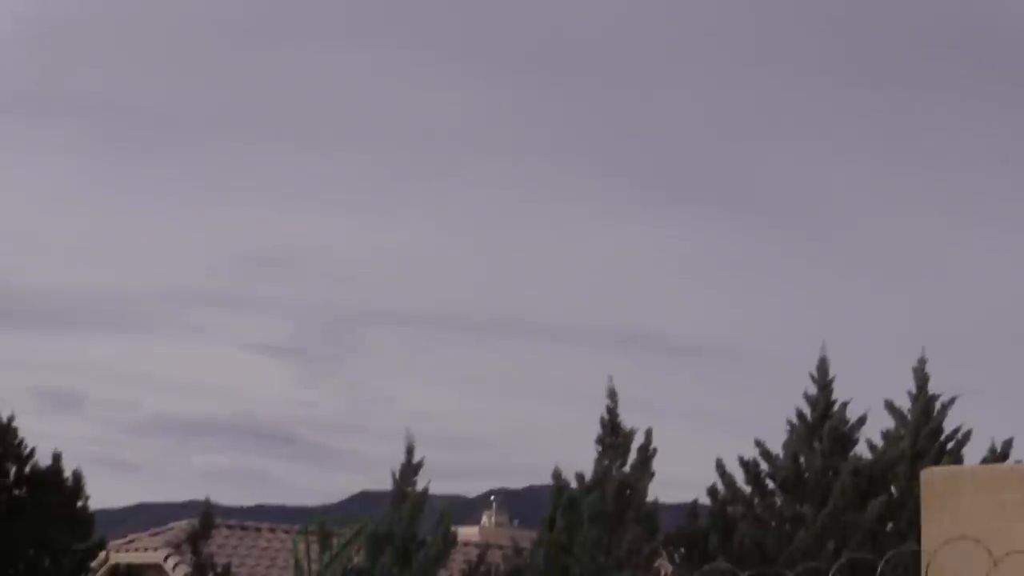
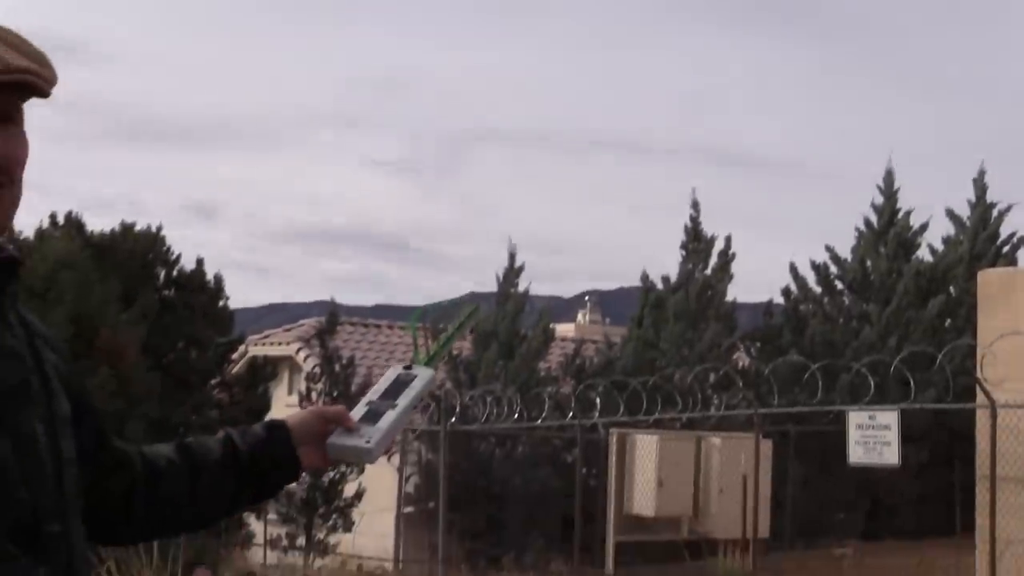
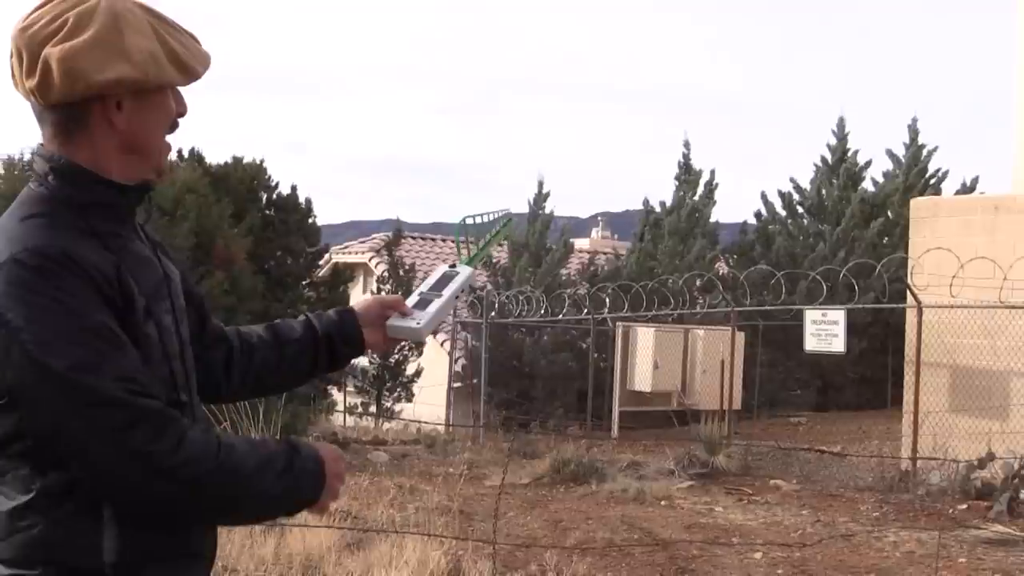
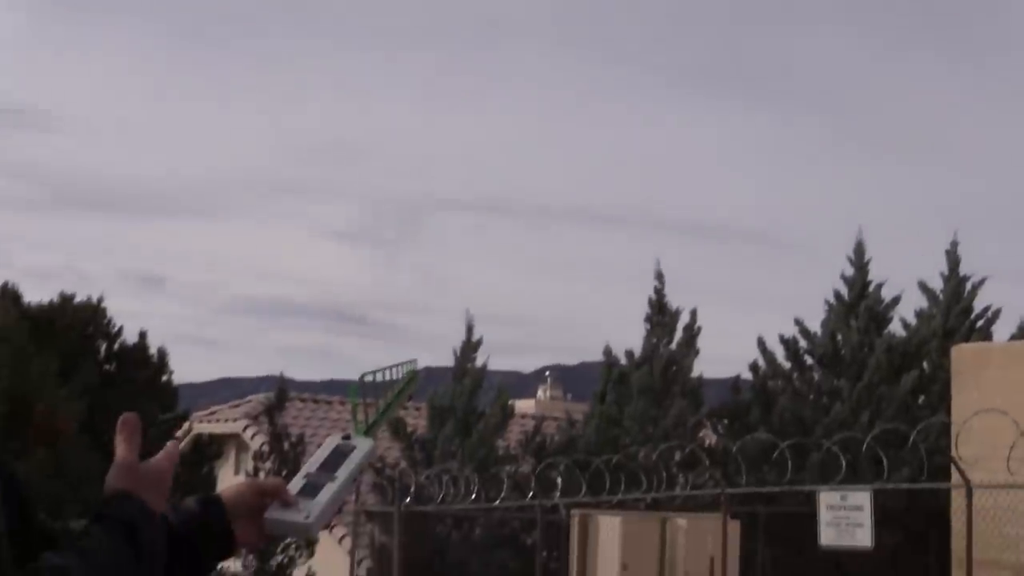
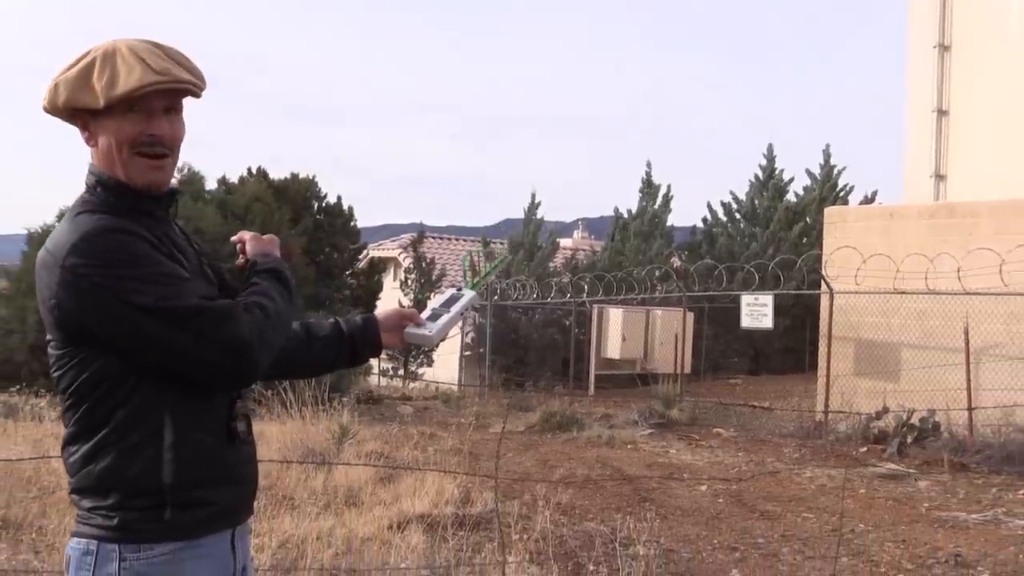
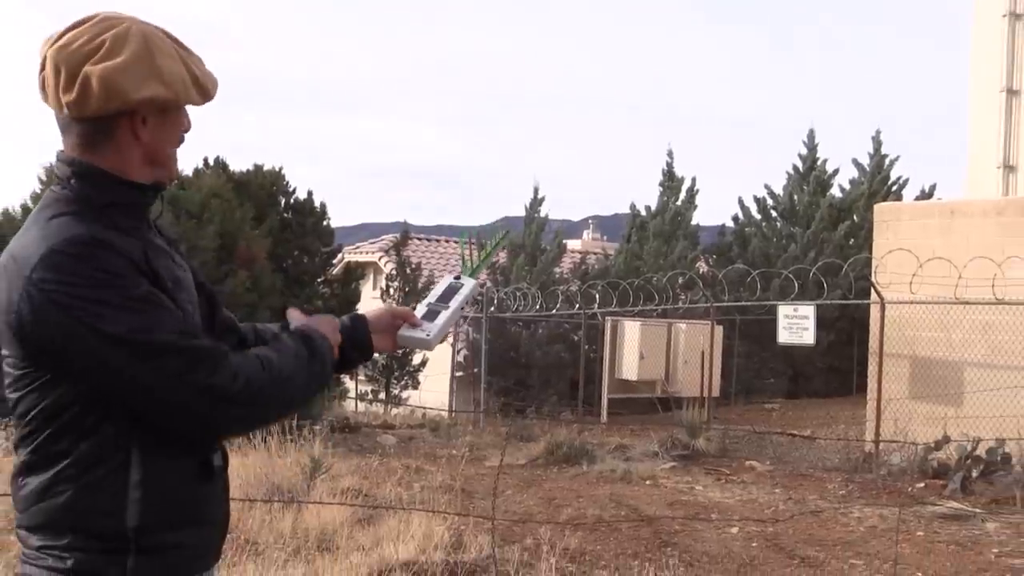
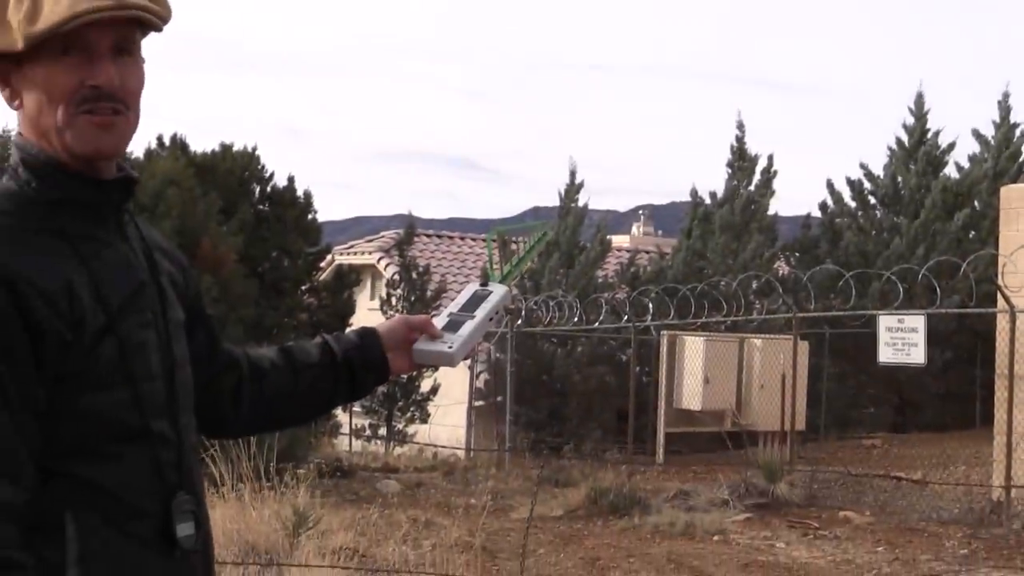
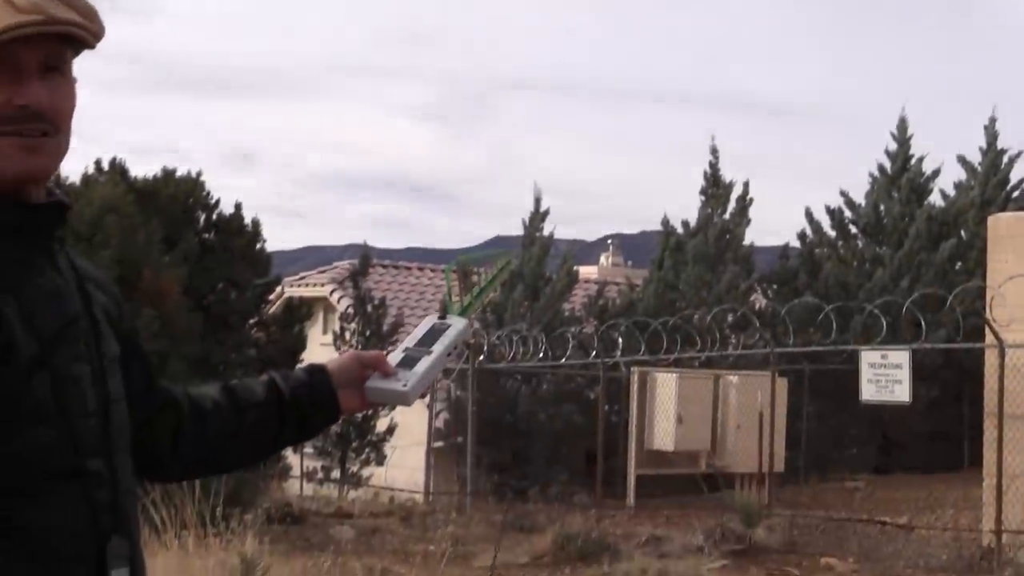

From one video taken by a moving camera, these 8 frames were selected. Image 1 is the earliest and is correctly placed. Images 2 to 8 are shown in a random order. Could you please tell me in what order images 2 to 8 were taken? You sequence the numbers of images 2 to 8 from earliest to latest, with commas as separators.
4, 2, 8, 7, 3, 6, 5
